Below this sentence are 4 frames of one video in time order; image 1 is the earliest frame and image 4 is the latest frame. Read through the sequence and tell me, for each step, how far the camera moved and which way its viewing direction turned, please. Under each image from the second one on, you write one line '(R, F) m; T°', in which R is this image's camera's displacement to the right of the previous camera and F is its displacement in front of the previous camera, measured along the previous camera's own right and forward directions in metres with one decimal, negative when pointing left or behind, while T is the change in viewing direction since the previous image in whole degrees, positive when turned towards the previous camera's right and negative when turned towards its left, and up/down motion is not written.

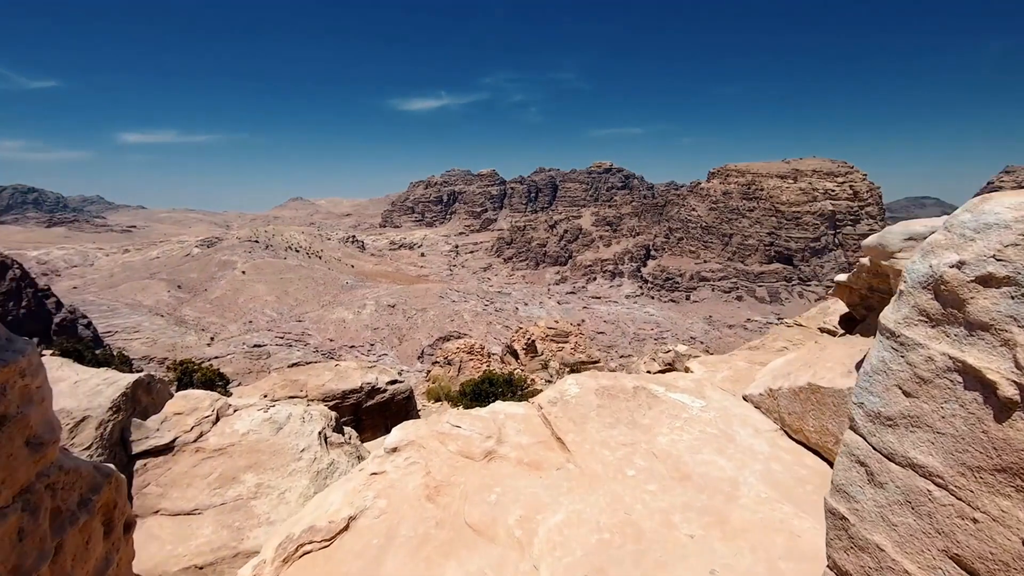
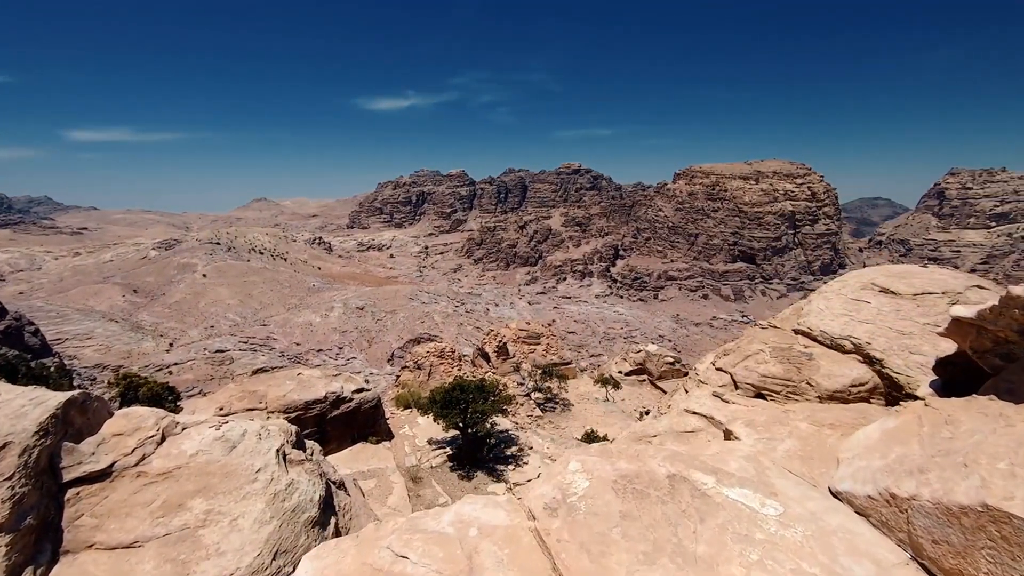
(0.0, +1.2) m; +4°
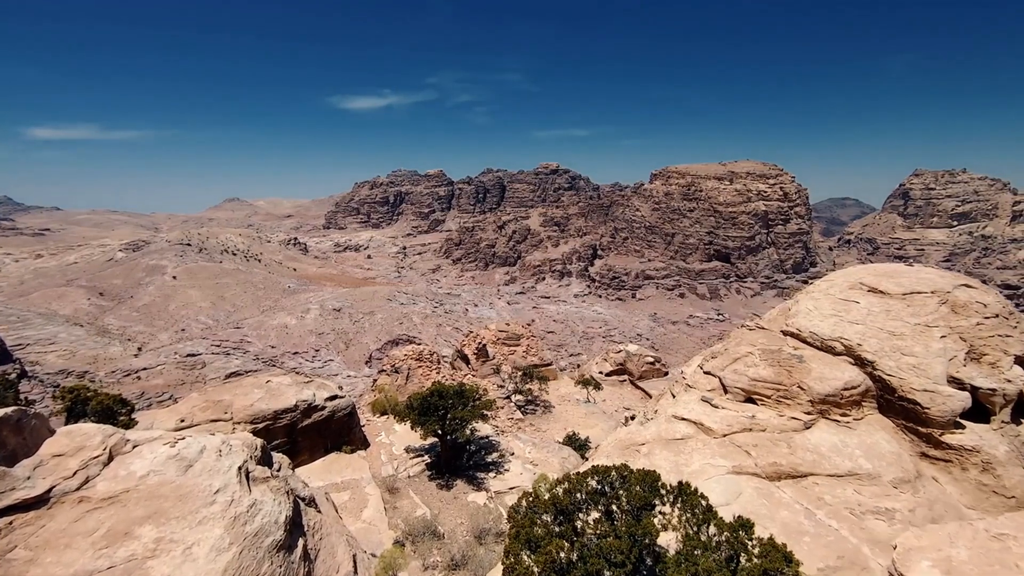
(-0.1, +1.4) m; +3°
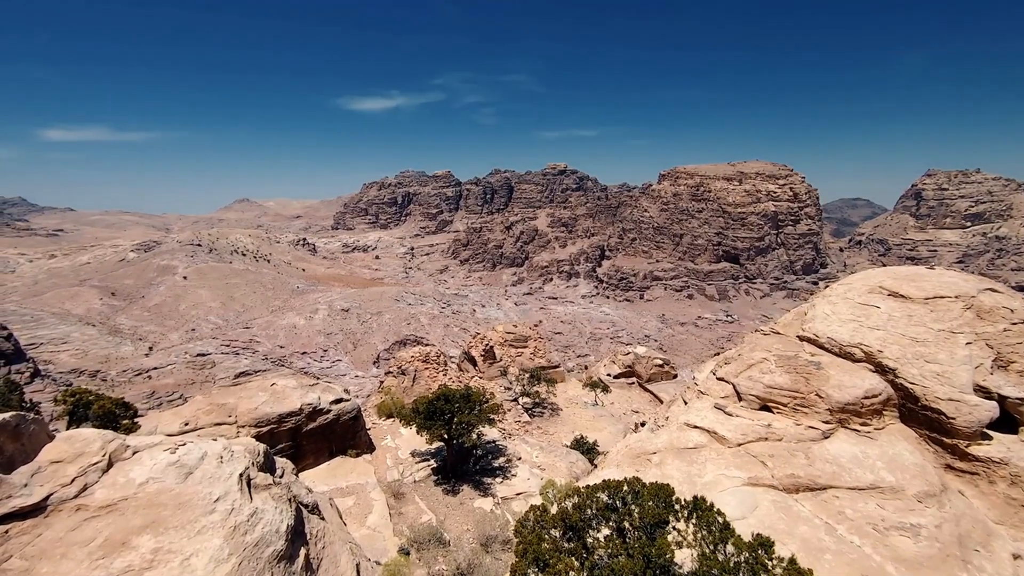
(0.0, +0.6) m; -1°
